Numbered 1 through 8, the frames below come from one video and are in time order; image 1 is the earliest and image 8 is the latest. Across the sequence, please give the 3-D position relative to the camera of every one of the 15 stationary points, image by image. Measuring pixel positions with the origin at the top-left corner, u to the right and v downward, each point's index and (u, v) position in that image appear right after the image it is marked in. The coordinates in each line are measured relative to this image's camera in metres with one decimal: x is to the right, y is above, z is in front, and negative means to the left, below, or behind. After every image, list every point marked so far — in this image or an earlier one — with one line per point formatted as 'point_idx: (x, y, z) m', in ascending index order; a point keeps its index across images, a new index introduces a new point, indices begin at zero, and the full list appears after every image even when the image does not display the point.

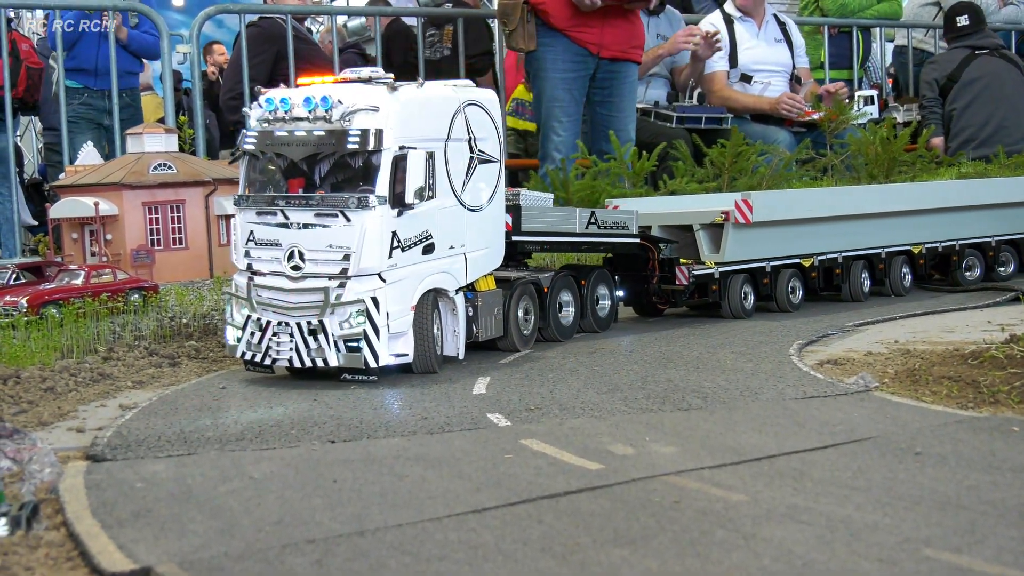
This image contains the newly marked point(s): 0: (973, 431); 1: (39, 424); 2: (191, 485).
0: (+2.7, -0.8, +6.6) m
1: (-3.1, -0.8, +8.2) m
2: (-1.6, -1.0, +6.2) m
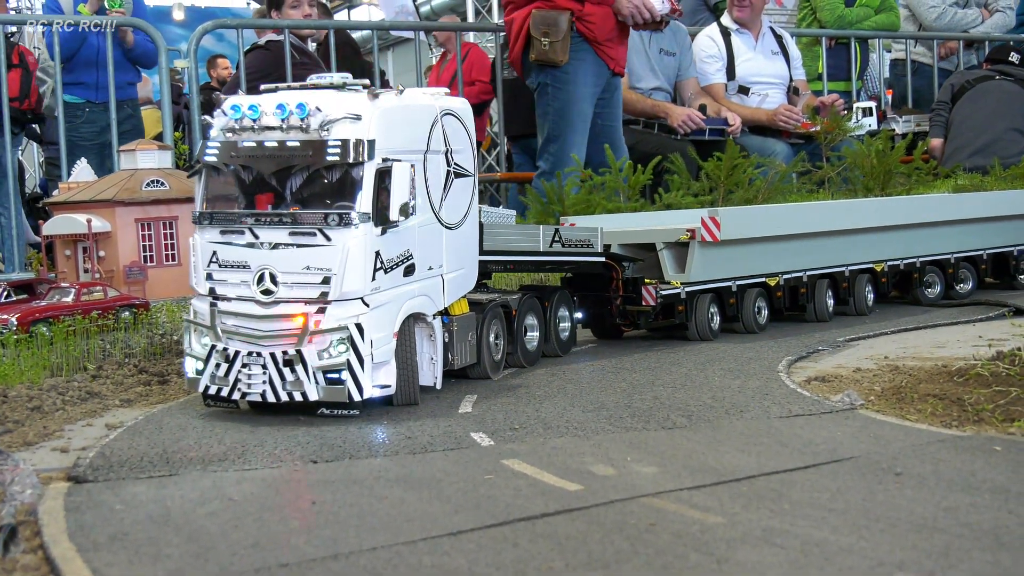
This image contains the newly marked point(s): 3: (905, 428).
0: (+2.5, -0.9, +6.7) m
1: (-3.2, -1.1, +8.9) m
2: (-1.8, -1.2, +6.8) m
3: (+2.5, -0.9, +7.5) m
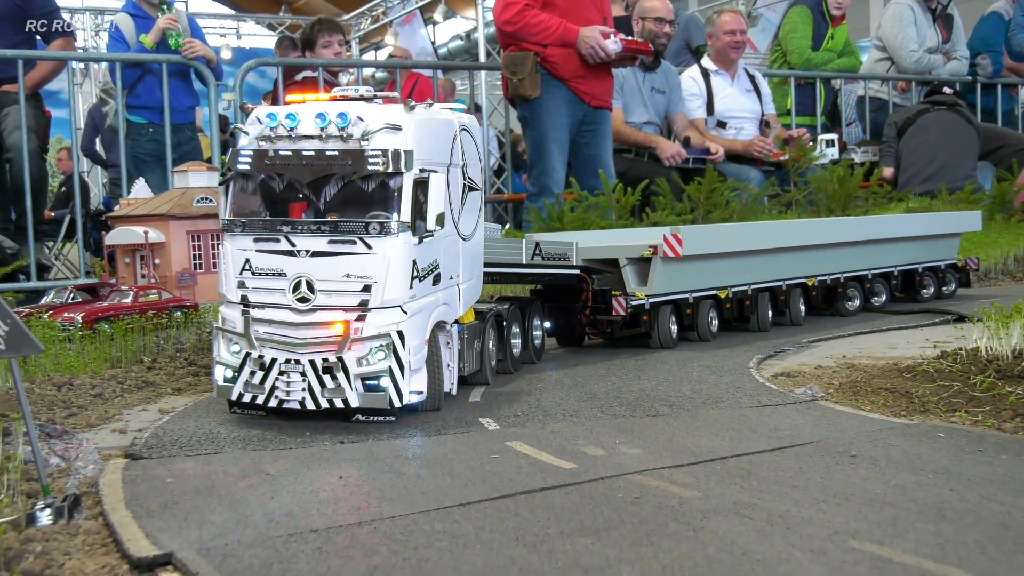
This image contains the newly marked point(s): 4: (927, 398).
0: (+2.5, -1.0, +7.6) m
1: (-3.2, -1.1, +9.6) m
2: (-1.8, -1.2, +7.5) m
3: (+2.4, -0.9, +8.3) m
4: (+3.0, -0.8, +8.5) m
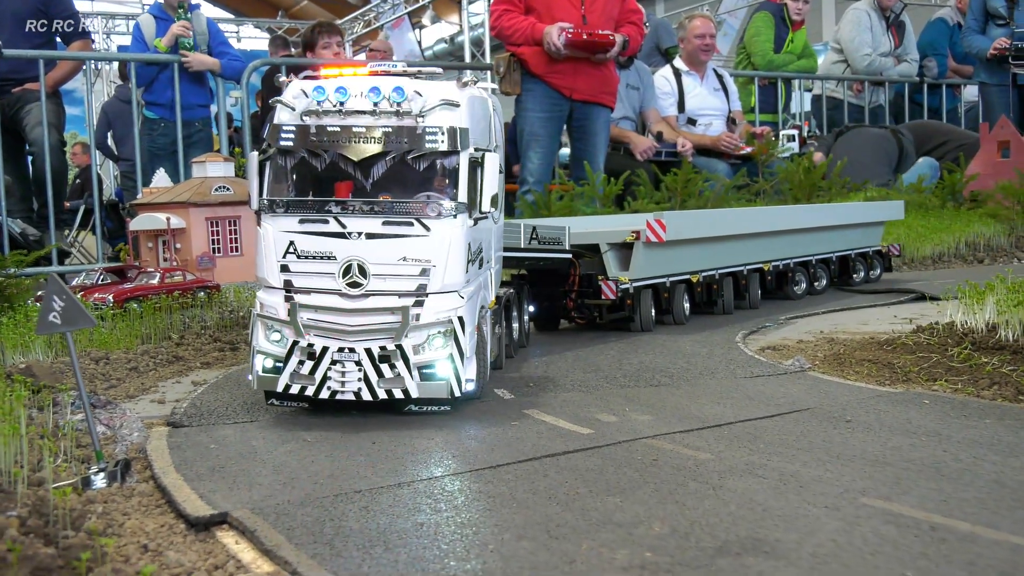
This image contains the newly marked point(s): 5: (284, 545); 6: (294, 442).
0: (+2.6, -0.8, +8.2) m
1: (-3.2, -0.9, +9.9) m
2: (-1.7, -1.1, +7.9) m
3: (+2.5, -0.7, +8.9) m
4: (+3.0, -0.6, +9.1) m
5: (-1.1, -1.3, +5.9) m
6: (-1.4, -1.0, +8.0) m
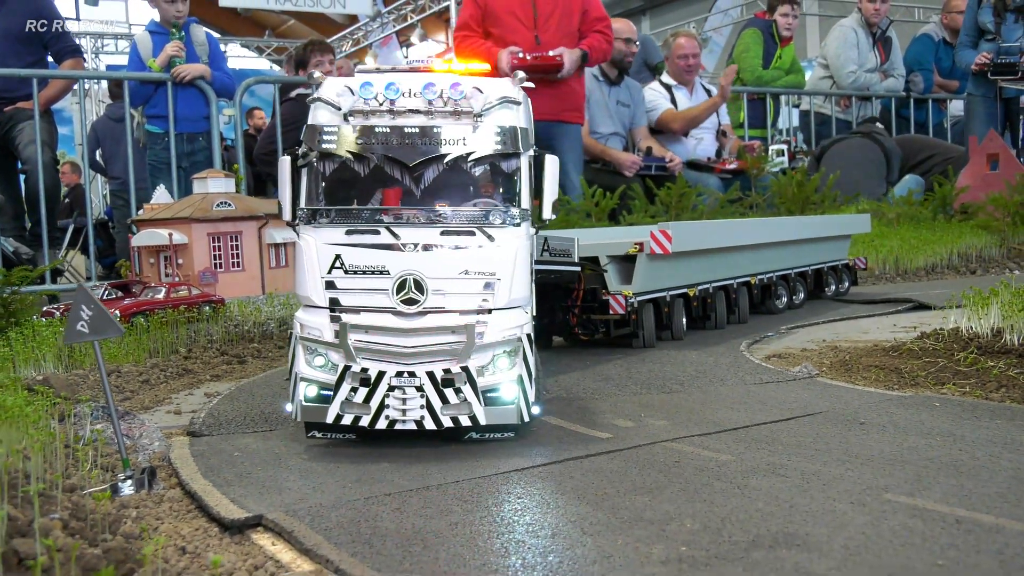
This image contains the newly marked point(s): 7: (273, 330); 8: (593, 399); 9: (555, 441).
0: (+2.7, -0.8, +8.3) m
1: (-3.1, -1.0, +10.0) m
2: (-1.5, -1.1, +8.0) m
3: (+2.6, -0.8, +9.1) m
4: (+3.2, -0.7, +9.3) m
5: (-0.9, -1.3, +6.0) m
6: (-1.3, -1.1, +8.1) m
7: (-2.6, -0.5, +13.2) m
8: (+0.6, -0.8, +9.2) m
9: (+0.3, -1.0, +8.1) m
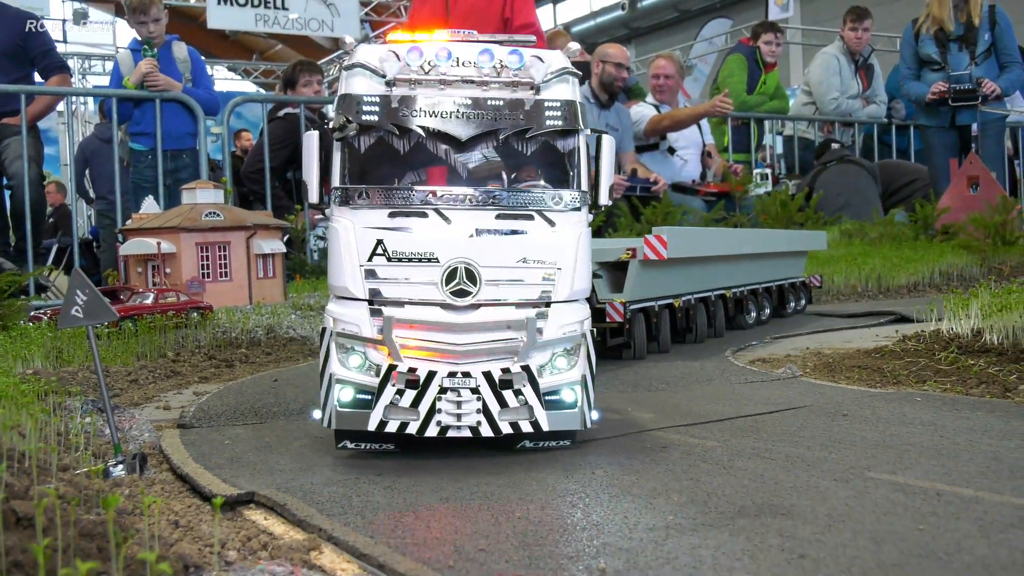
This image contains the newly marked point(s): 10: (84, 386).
0: (+2.7, -0.8, +8.5) m
1: (-3.2, -1.0, +10.0) m
2: (-1.6, -1.1, +8.1) m
3: (+2.5, -0.8, +9.2) m
4: (+3.1, -0.7, +9.4) m
5: (-1.0, -1.2, +6.0) m
6: (-1.4, -1.0, +8.2) m
7: (-2.8, -0.5, +13.2) m
8: (+0.5, -0.8, +9.4) m
9: (+0.2, -0.9, +8.2) m
10: (-3.7, -0.9, +10.3) m
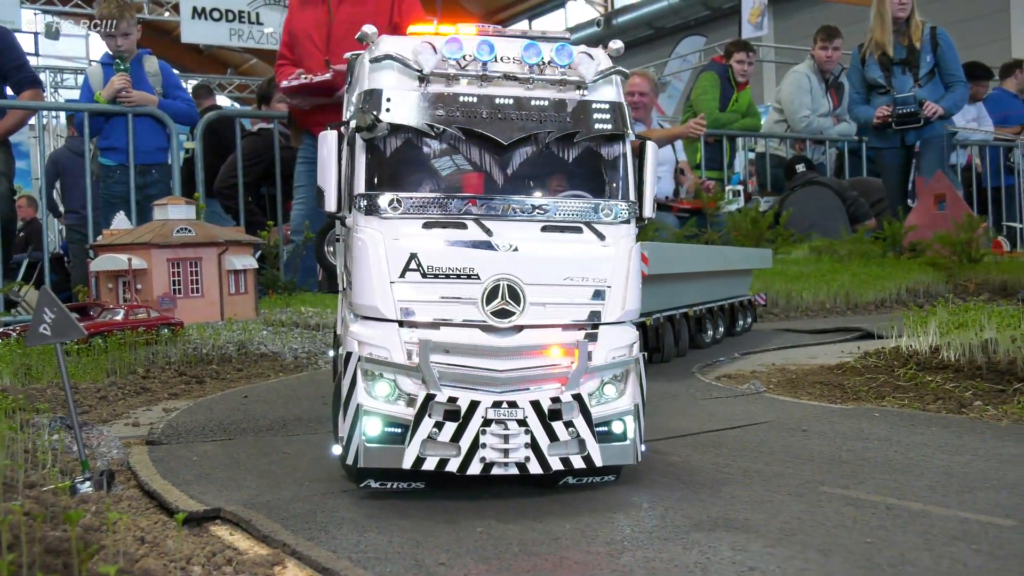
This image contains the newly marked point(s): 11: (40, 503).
0: (+2.4, -0.9, +8.6) m
1: (-3.5, -1.1, +10.1) m
2: (-1.8, -1.2, +8.1) m
3: (+2.3, -0.9, +9.4) m
4: (+2.8, -0.8, +9.6) m
5: (-1.2, -1.3, +6.1) m
6: (-1.6, -1.2, +8.3) m
7: (-3.1, -0.7, +13.3) m
8: (+0.3, -1.0, +9.5) m
9: (-0.1, -1.0, +8.3) m
10: (-4.0, -1.0, +10.4) m
11: (-2.6, -1.2, +6.5) m
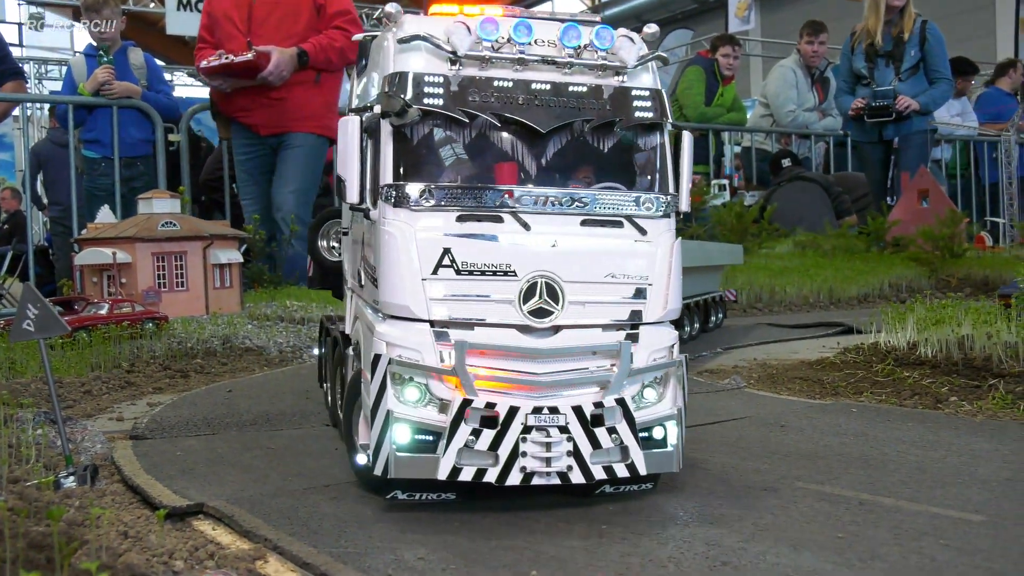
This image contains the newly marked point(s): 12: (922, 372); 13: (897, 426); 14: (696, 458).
0: (+2.3, -0.9, +8.7) m
1: (-3.6, -1.1, +10.1) m
2: (-2.0, -1.1, +8.2) m
3: (+2.1, -0.9, +9.5) m
4: (+2.6, -0.8, +9.7) m
5: (-1.3, -1.2, +6.2) m
6: (-1.8, -1.1, +8.4) m
7: (-3.3, -0.7, +13.3) m
8: (+0.1, -0.9, +9.6) m
9: (-0.2, -1.0, +8.4) m
10: (-4.2, -1.0, +10.4) m
11: (-2.7, -1.1, +6.5) m
12: (+3.3, -0.7, +9.5) m
13: (+2.6, -0.9, +8.2) m
14: (+1.1, -1.1, +7.5) m
